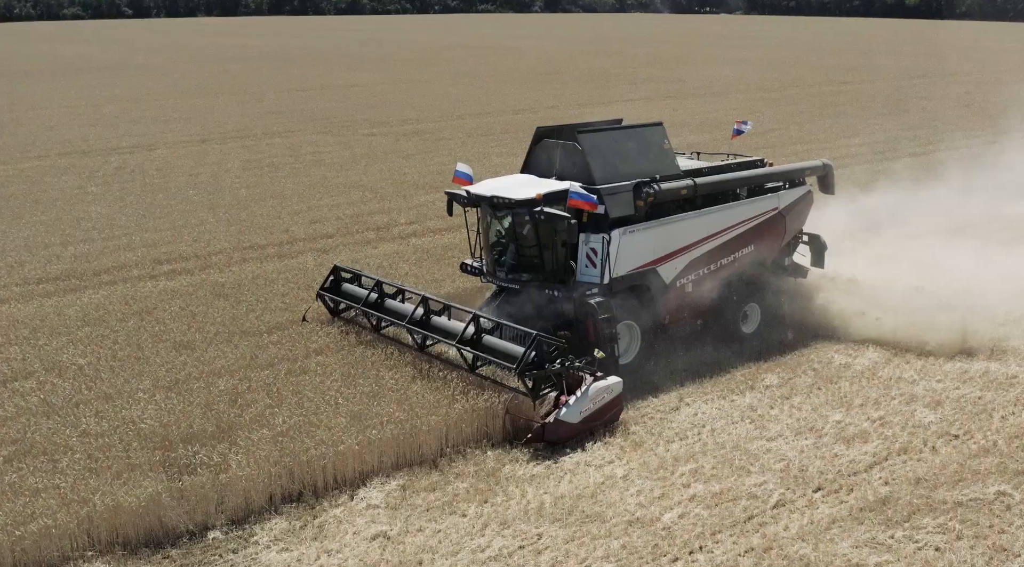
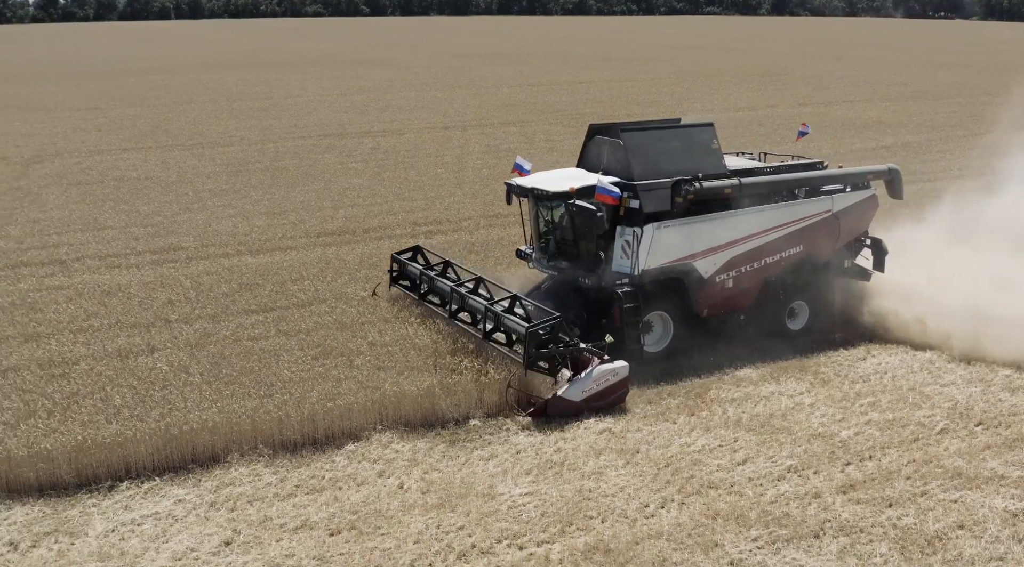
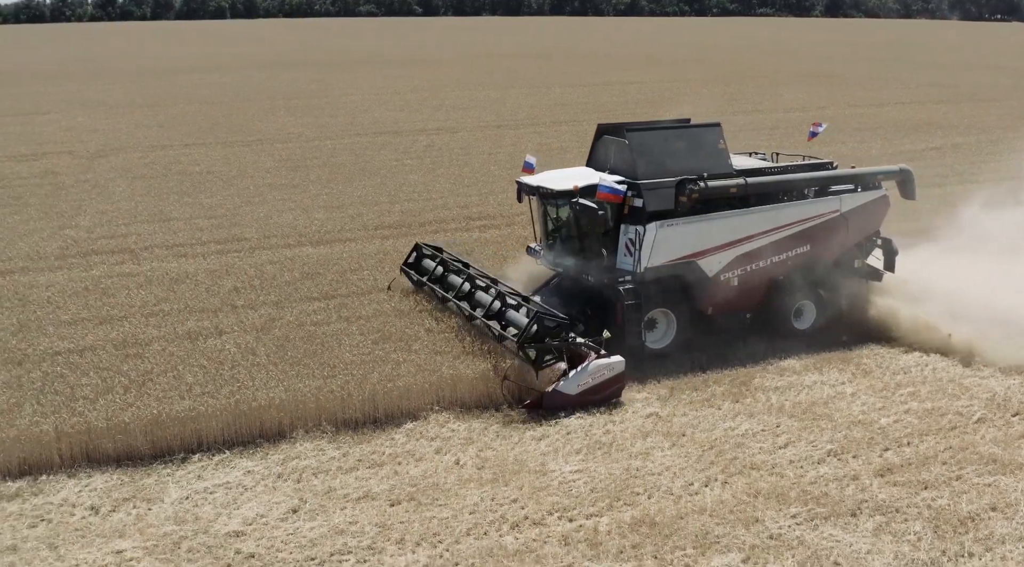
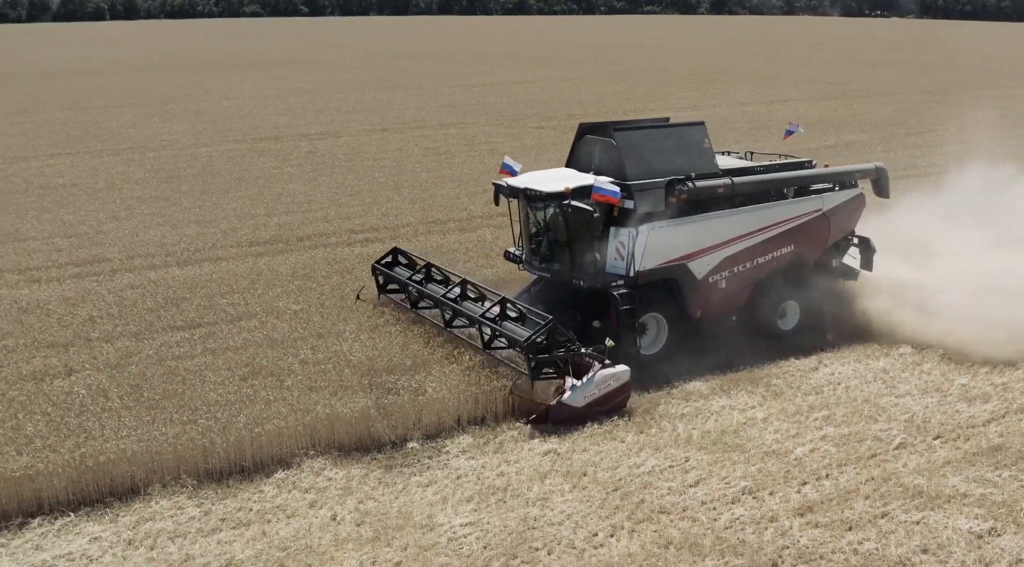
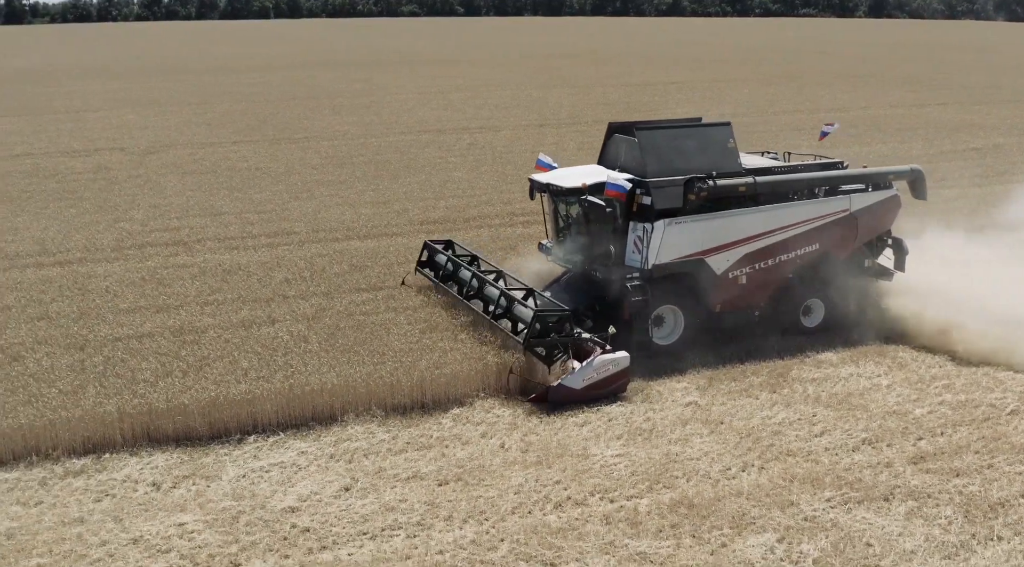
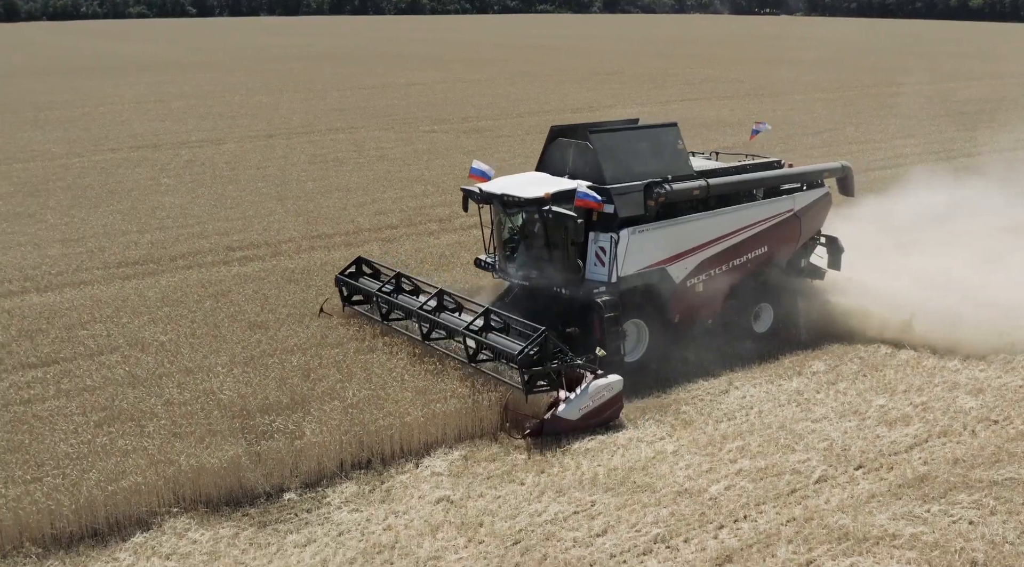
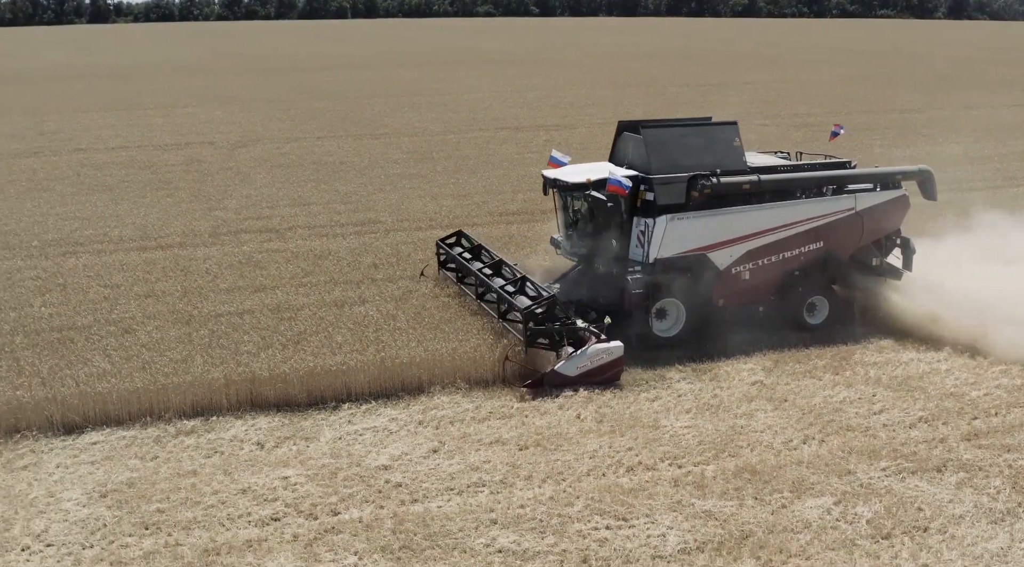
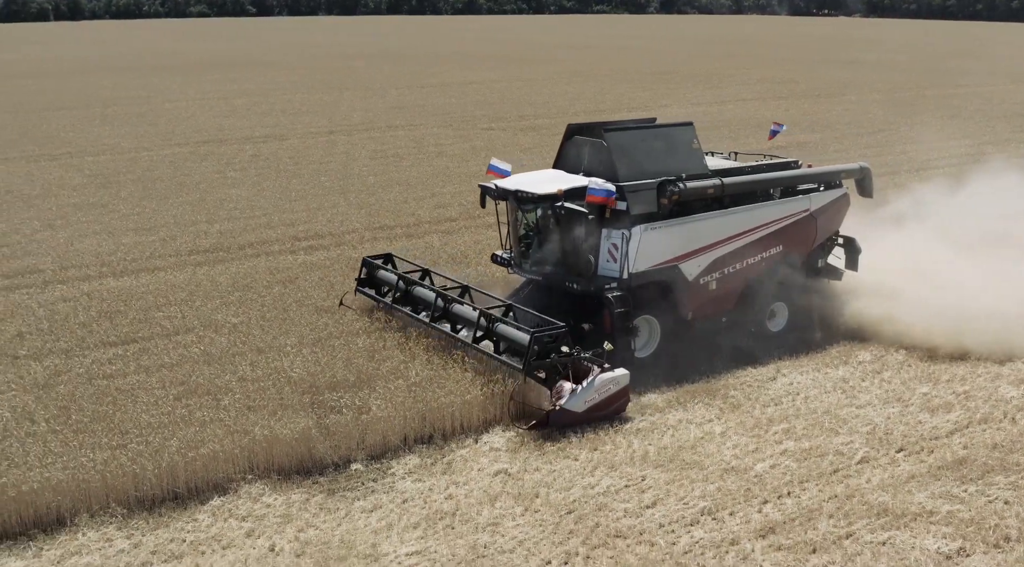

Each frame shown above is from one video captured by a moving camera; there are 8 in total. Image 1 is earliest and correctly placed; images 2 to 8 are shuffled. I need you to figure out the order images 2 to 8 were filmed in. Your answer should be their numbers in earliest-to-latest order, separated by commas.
6, 8, 4, 2, 3, 5, 7
